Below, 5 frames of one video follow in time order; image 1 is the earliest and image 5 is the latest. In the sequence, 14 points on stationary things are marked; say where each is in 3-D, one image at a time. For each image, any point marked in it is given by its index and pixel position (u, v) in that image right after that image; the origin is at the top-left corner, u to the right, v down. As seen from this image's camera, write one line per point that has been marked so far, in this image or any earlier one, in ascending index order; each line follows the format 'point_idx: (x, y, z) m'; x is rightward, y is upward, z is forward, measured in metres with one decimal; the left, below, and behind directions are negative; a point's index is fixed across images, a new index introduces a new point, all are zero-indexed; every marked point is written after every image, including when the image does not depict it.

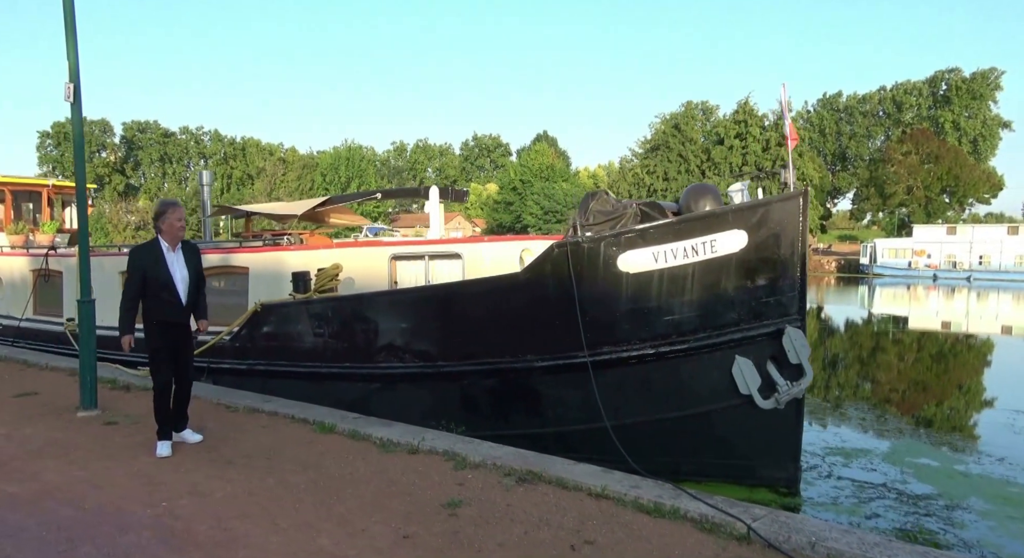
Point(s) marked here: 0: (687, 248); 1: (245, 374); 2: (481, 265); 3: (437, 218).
0: (+1.4, +0.3, +5.4) m
1: (-3.0, -1.1, +7.8) m
2: (-0.3, +0.1, +7.0) m
3: (-1.0, +0.8, +8.6) m
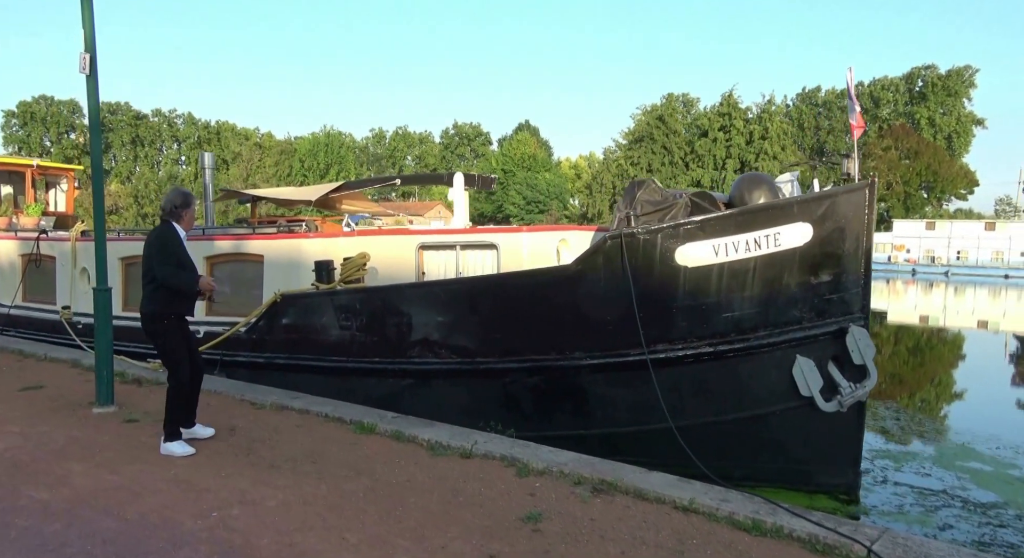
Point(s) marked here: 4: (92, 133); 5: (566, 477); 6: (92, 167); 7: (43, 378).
0: (+1.8, +0.3, +5.1) m
1: (-2.7, -1.0, +7.4) m
2: (+0.1, +0.2, +6.6) m
3: (-0.6, +0.9, +8.2) m
4: (-3.4, +1.2, +5.5) m
5: (+0.3, -1.2, +4.0) m
6: (-3.4, +0.9, +5.6) m
7: (-4.9, -1.0, +7.1) m
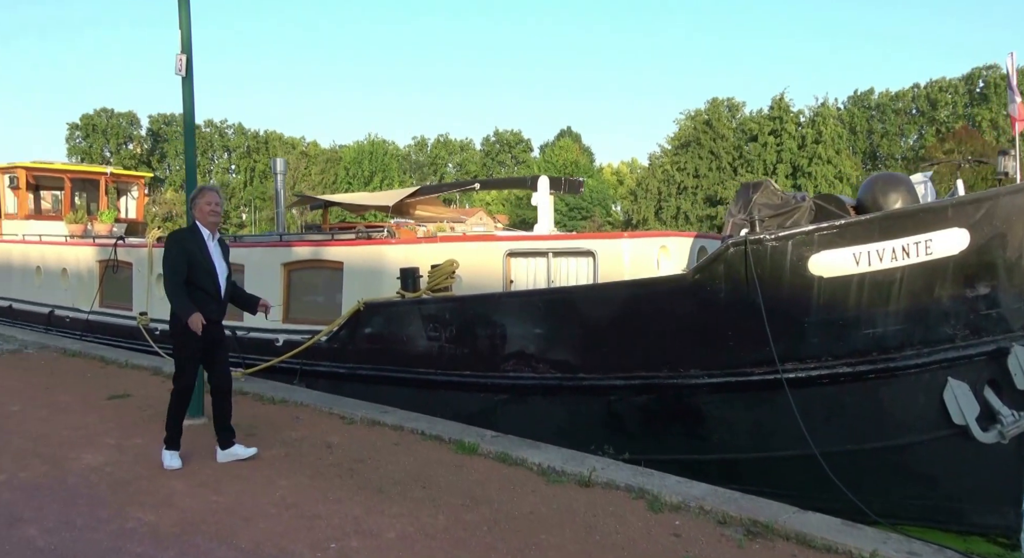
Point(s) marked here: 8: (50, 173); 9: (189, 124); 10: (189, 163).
0: (+2.6, +0.2, +4.5) m
1: (-1.8, -1.1, +7.2) m
2: (+1.0, +0.1, +6.2) m
3: (+0.4, +0.8, +7.9) m
4: (-2.6, +1.1, +5.3) m
5: (+1.0, -1.2, +3.6) m
6: (-2.6, +0.9, +5.4) m
7: (-4.0, -1.1, +7.0) m
8: (-10.1, +2.3, +14.4) m
9: (-2.6, +1.2, +5.4) m
10: (-2.6, +0.9, +5.4) m
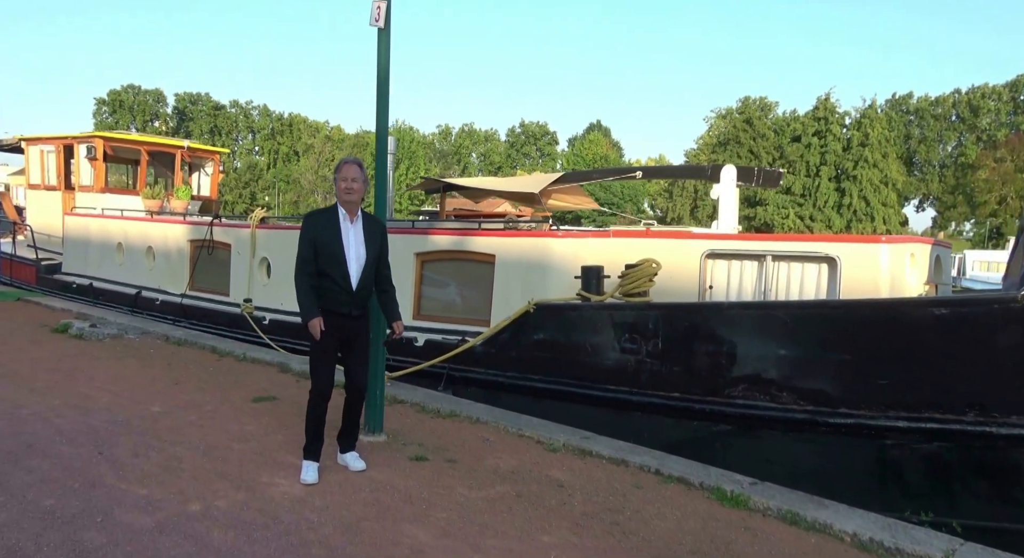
0: (+4.2, 0.0, +3.4) m
1: (-0.1, -1.0, +6.3) m
2: (+2.7, 0.0, +5.2) m
3: (+2.2, +0.7, +6.9) m
4: (-0.9, +1.2, +4.5) m
5: (+2.5, -1.4, +2.6) m
6: (-0.9, +0.9, +4.6) m
7: (-2.3, -1.0, +6.3) m
8: (-7.9, +2.7, +13.9) m
9: (-0.9, +1.3, +4.5) m
10: (-0.9, +1.0, +4.5) m
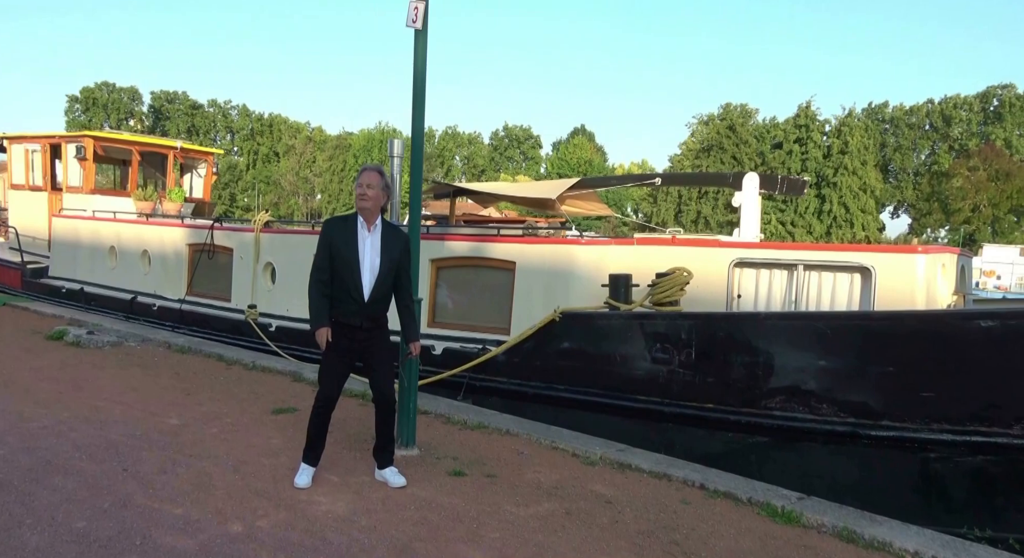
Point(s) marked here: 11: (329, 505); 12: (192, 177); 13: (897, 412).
0: (+4.4, -0.1, +3.4) m
1: (+0.2, -1.1, +6.2) m
2: (+2.9, 0.0, +5.2) m
3: (+2.4, +0.7, +6.8) m
4: (-0.6, +1.1, +4.4) m
5: (+2.8, -1.4, +2.5) m
6: (-0.6, +0.9, +4.5) m
7: (-2.0, -1.0, +6.1) m
8: (-7.8, +2.7, +13.7) m
9: (-0.6, +1.2, +4.4) m
10: (-0.6, +0.9, +4.4) m
11: (-1.0, -1.2, +3.6) m
12: (-6.7, +2.2, +15.0) m
13: (+2.5, -0.8, +4.4) m
